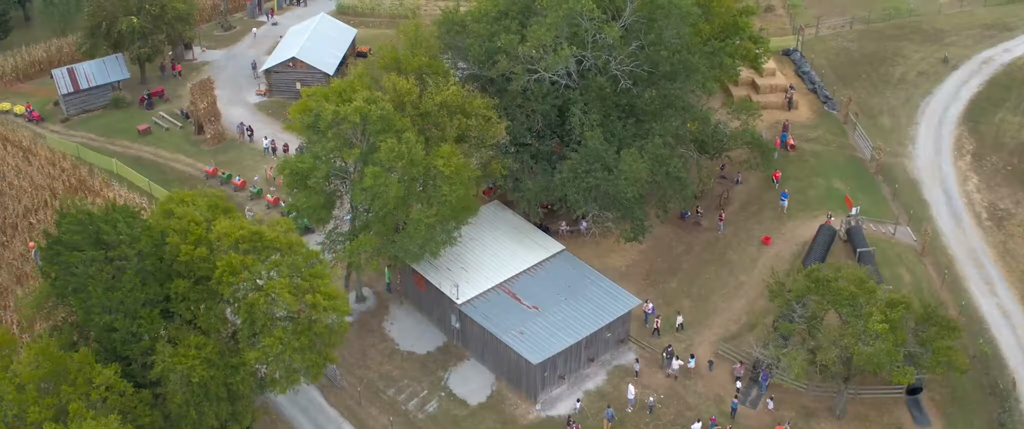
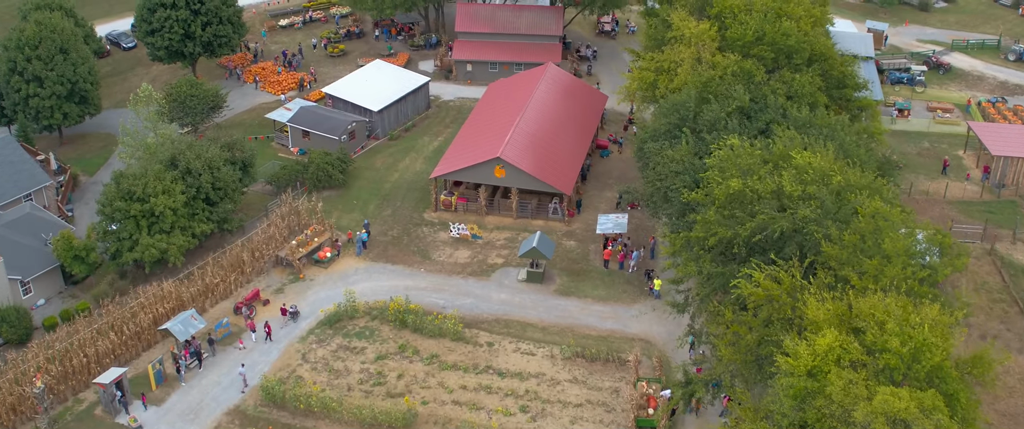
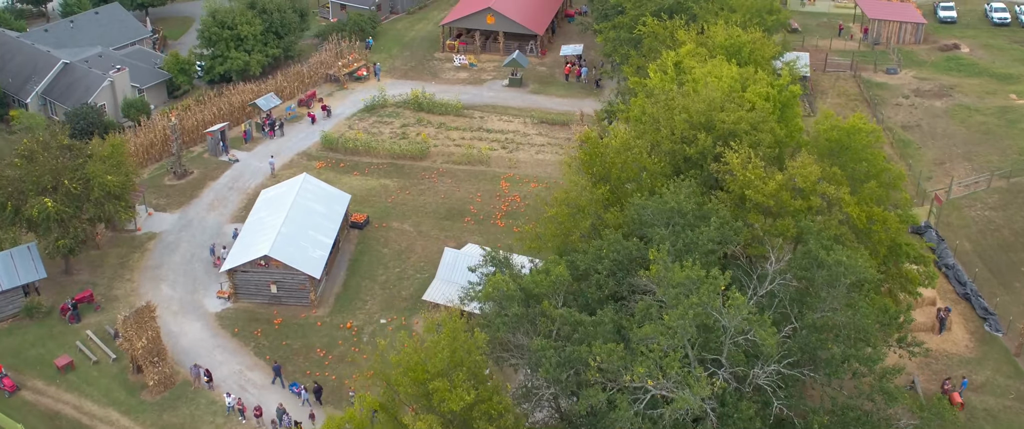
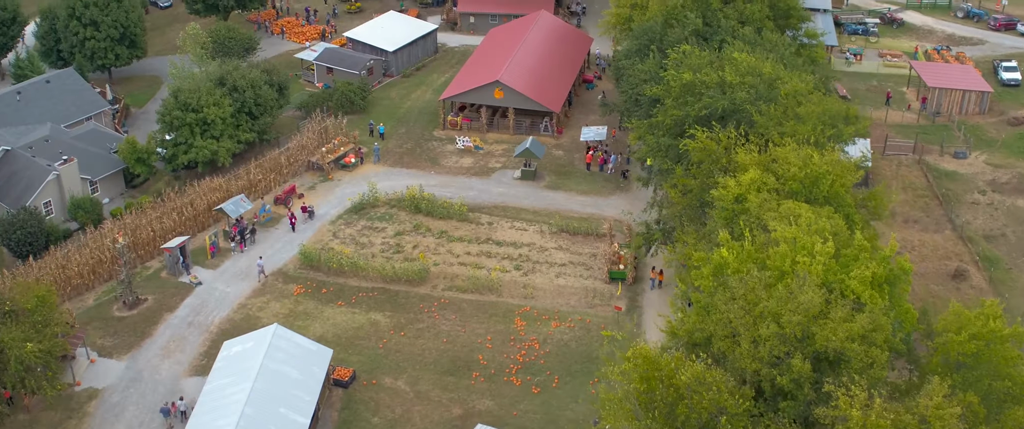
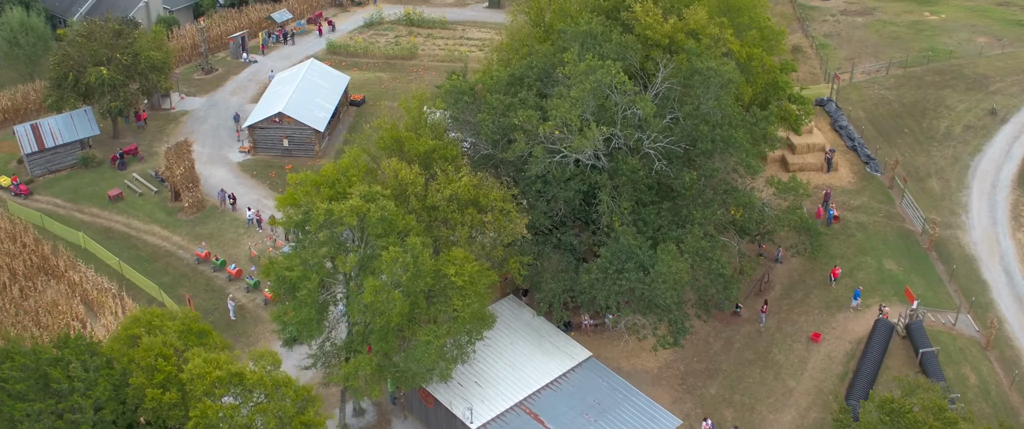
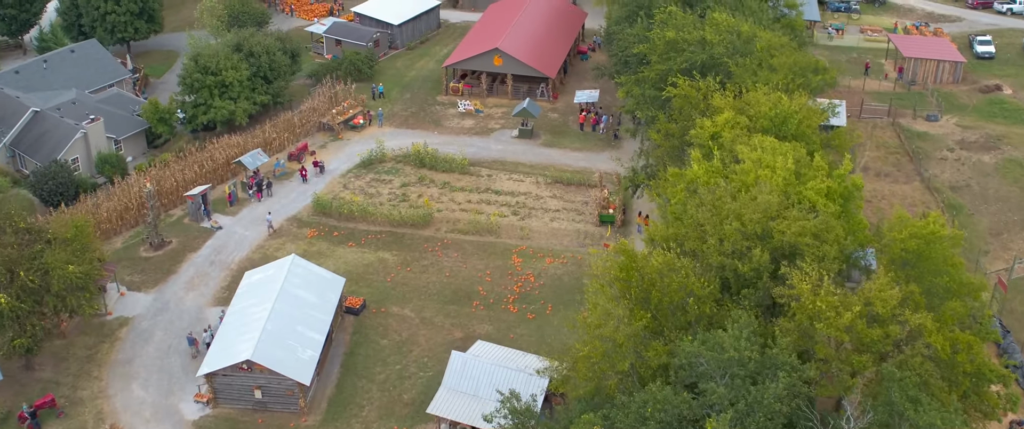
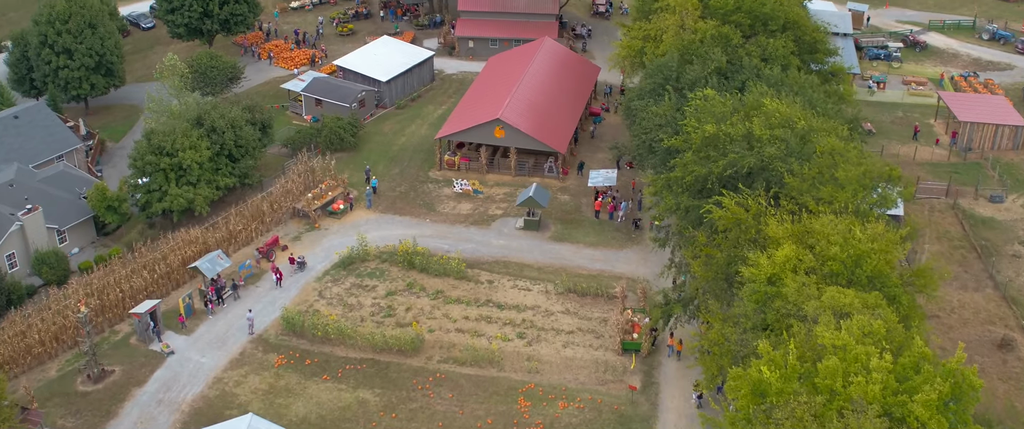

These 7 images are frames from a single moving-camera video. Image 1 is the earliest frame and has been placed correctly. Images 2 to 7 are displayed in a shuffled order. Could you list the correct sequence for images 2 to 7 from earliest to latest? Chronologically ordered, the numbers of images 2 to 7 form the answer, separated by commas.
5, 3, 6, 4, 7, 2
